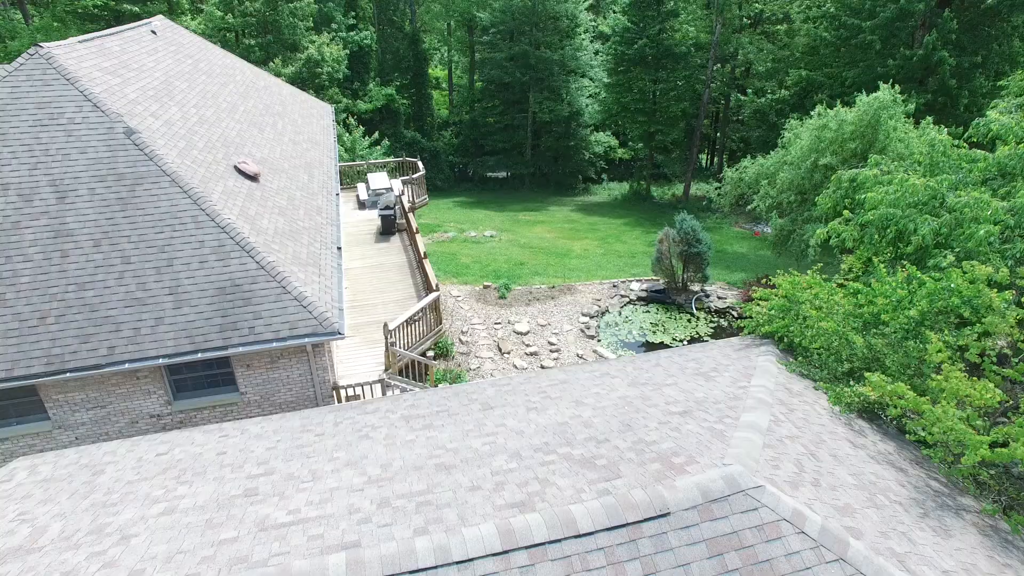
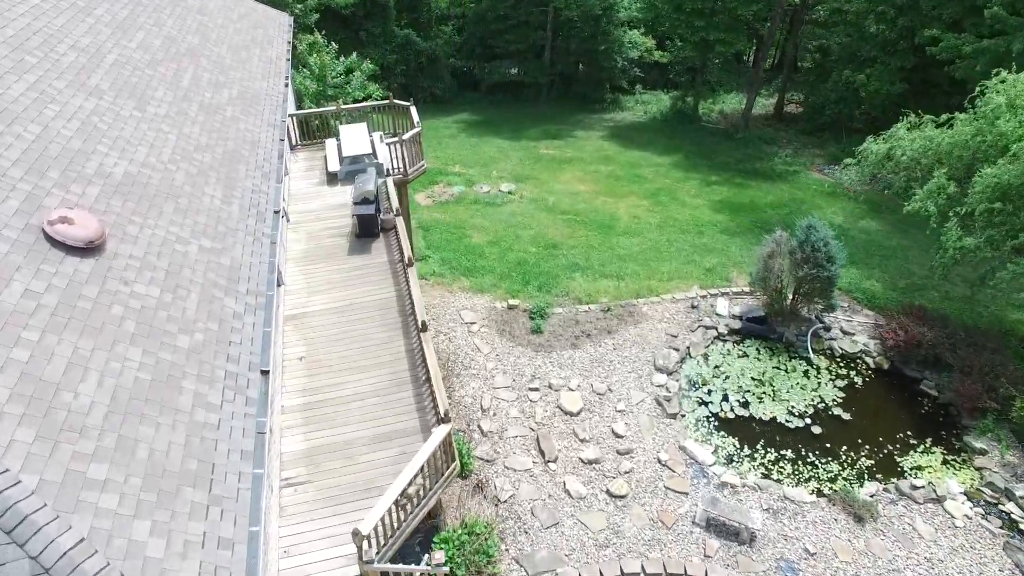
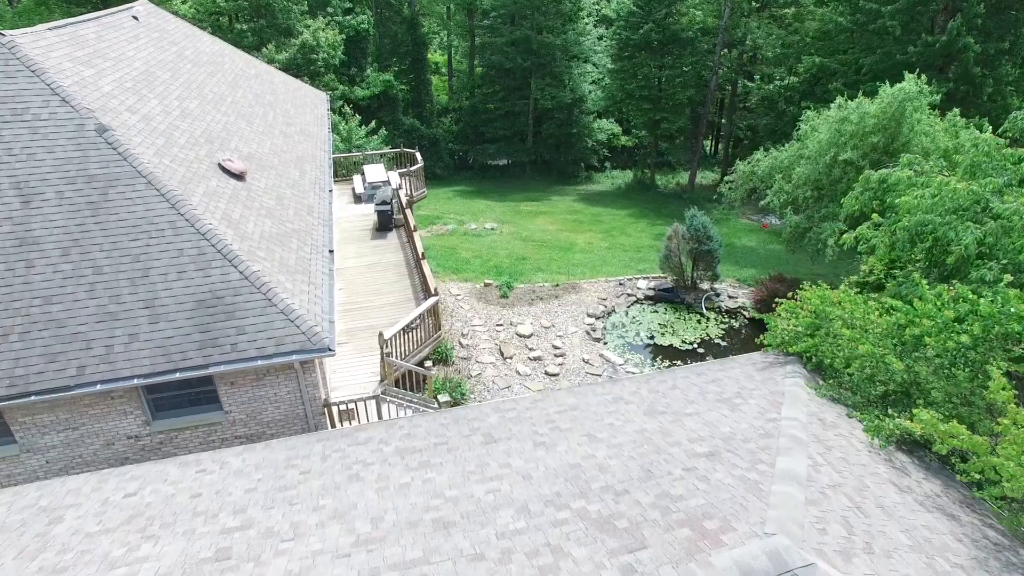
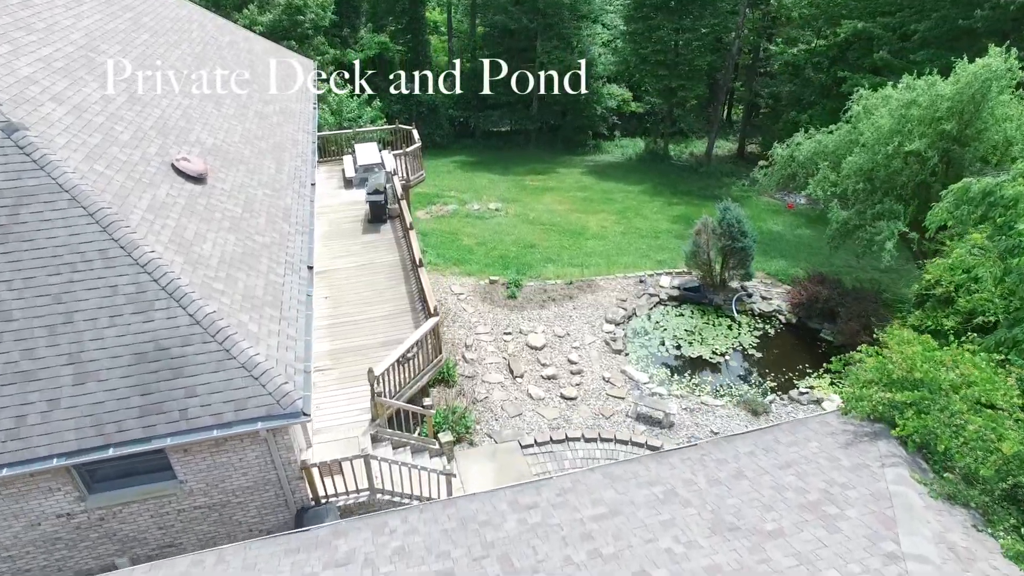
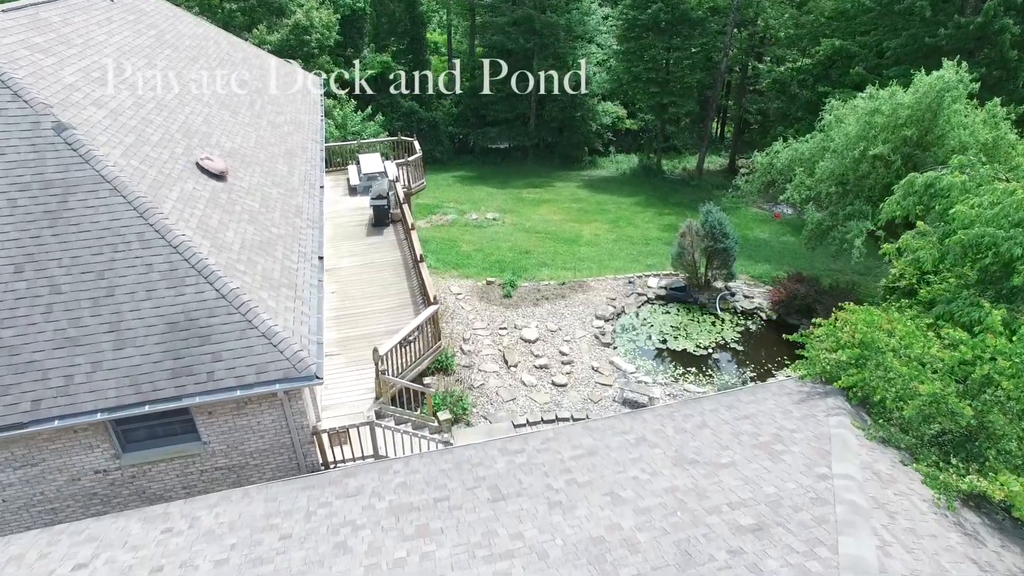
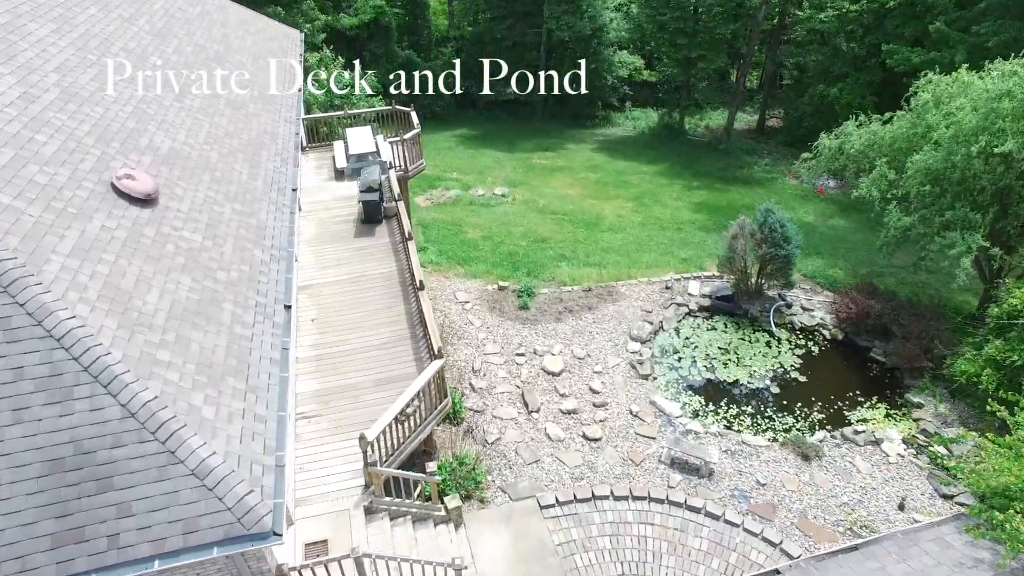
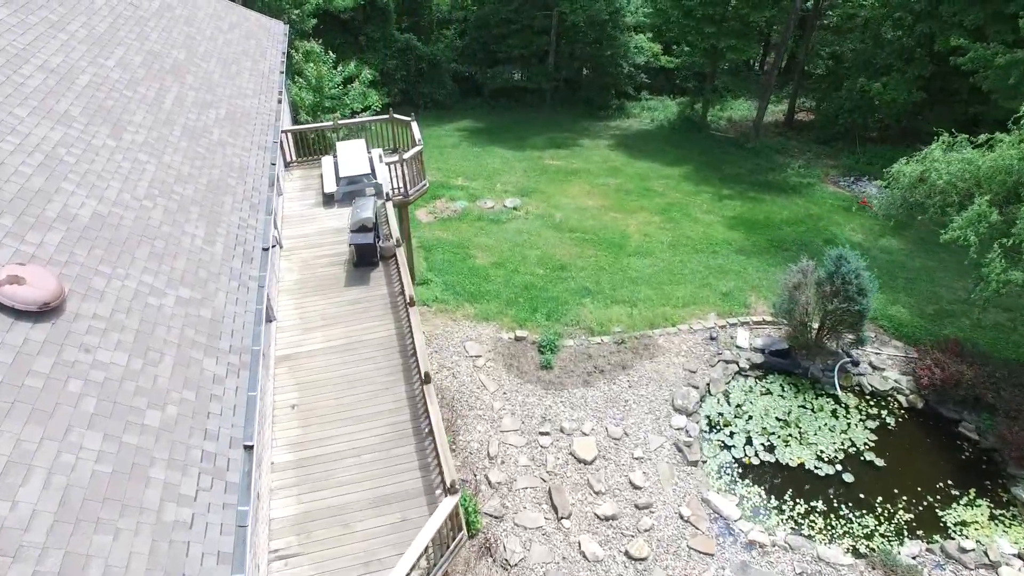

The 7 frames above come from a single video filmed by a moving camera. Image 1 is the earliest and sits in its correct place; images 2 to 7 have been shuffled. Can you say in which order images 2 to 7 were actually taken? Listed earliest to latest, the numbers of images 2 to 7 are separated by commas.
3, 5, 4, 6, 2, 7
